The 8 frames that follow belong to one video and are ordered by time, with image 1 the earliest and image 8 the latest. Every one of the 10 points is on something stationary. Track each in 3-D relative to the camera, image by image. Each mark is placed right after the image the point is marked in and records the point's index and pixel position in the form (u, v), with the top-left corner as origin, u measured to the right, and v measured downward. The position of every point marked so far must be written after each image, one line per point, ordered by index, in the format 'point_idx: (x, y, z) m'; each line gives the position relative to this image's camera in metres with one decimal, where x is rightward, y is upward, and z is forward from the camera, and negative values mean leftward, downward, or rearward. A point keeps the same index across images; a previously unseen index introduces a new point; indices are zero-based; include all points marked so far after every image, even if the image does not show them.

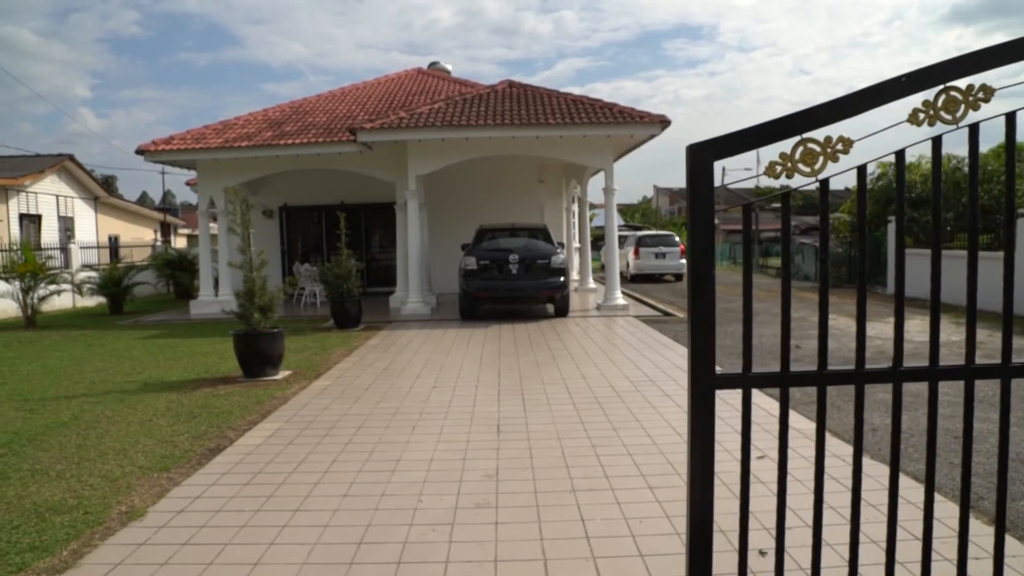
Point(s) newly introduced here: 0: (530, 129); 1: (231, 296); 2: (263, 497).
0: (+0.3, +2.9, +13.9) m
1: (-6.5, -0.2, +17.5) m
2: (-1.5, -1.3, +4.7) m
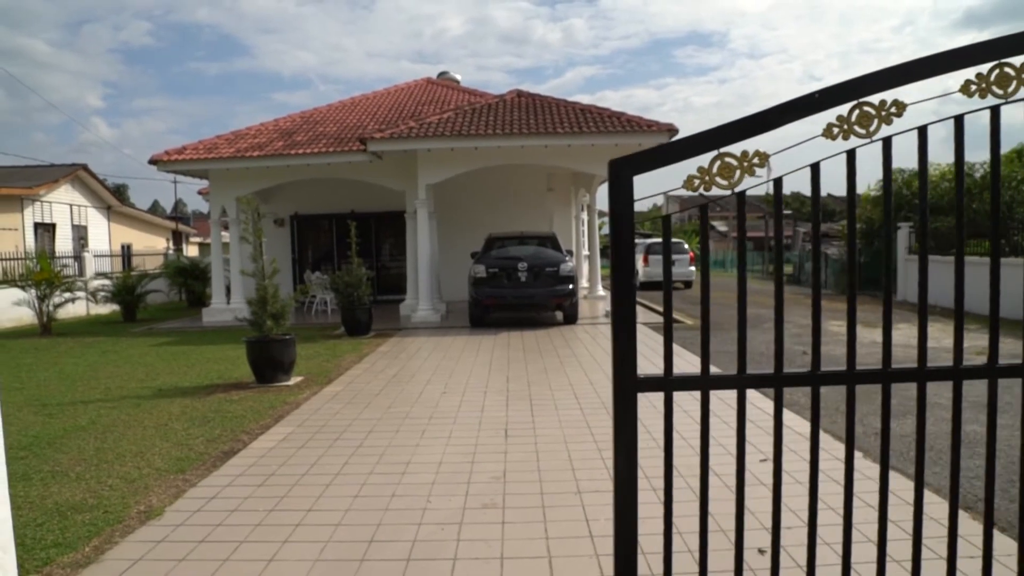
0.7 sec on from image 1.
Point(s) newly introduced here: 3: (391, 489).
0: (+0.5, +2.8, +14.1) m
1: (-6.3, -0.4, +17.7) m
2: (-1.5, -1.3, +4.9) m
3: (-0.8, -1.4, +4.9) m
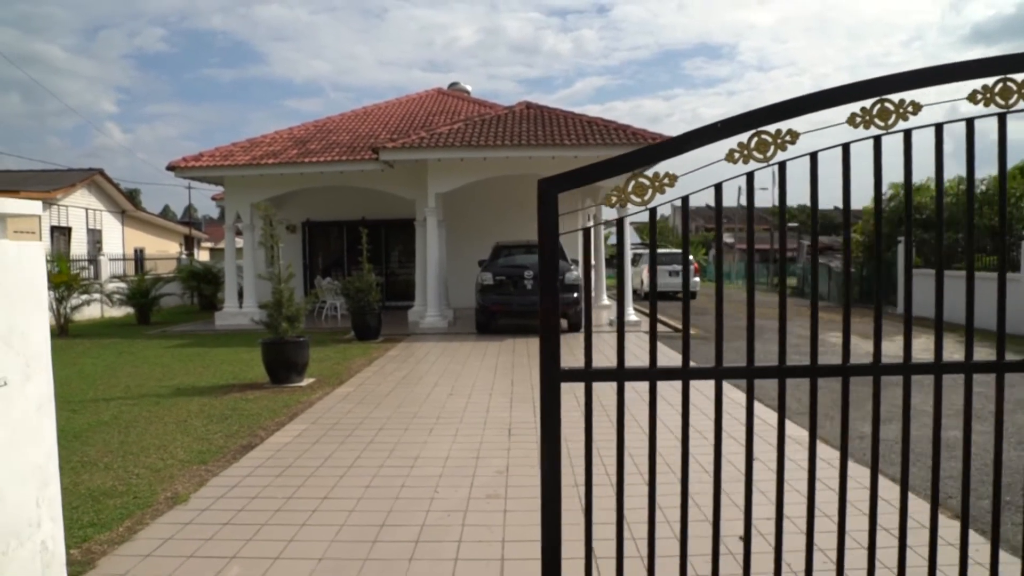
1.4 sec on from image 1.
0: (+0.6, +2.6, +14.4) m
1: (-6.1, -0.5, +18.1) m
2: (-1.5, -1.4, +5.2) m
3: (-0.8, -1.4, +5.2) m
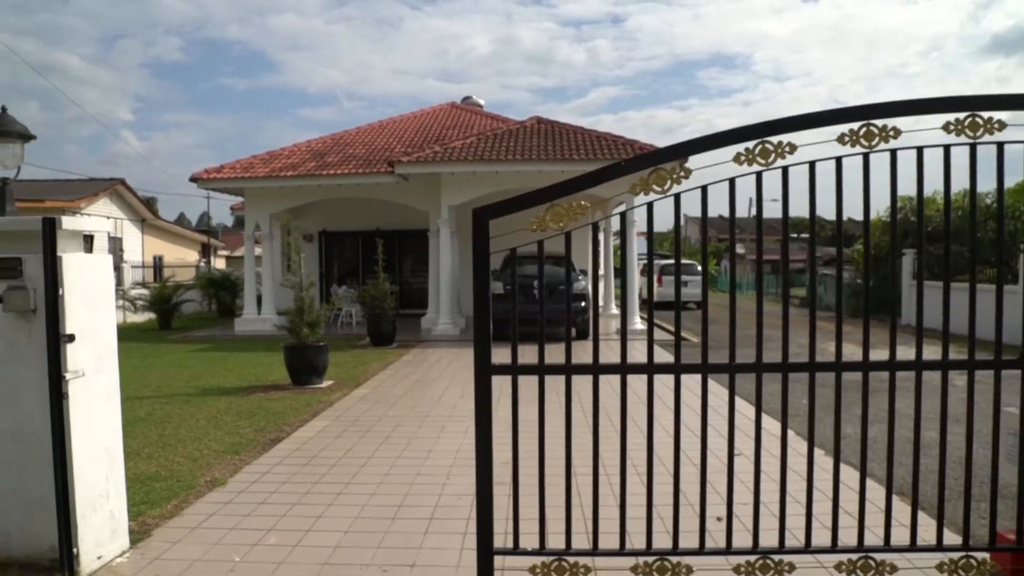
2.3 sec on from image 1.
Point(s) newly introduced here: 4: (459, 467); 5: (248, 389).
0: (+0.8, +2.5, +15.0) m
1: (-5.9, -0.6, +18.7) m
2: (-1.5, -1.4, +5.7) m
3: (-0.7, -1.5, +5.8) m
4: (-0.4, -1.4, +5.9) m
5: (-3.5, -1.3, +10.1) m
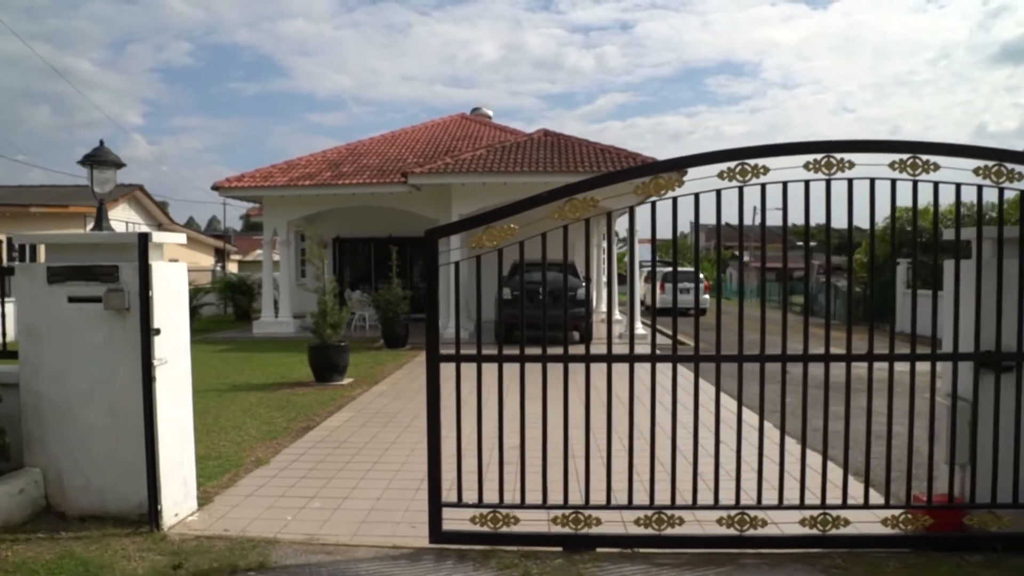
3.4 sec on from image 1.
0: (+1.0, +2.3, +15.8) m
1: (-5.7, -0.8, +19.6) m
2: (-1.4, -1.4, +6.5) m
3: (-0.7, -1.5, +6.6) m
4: (-0.4, -1.4, +6.7) m
5: (-3.4, -1.4, +10.9) m
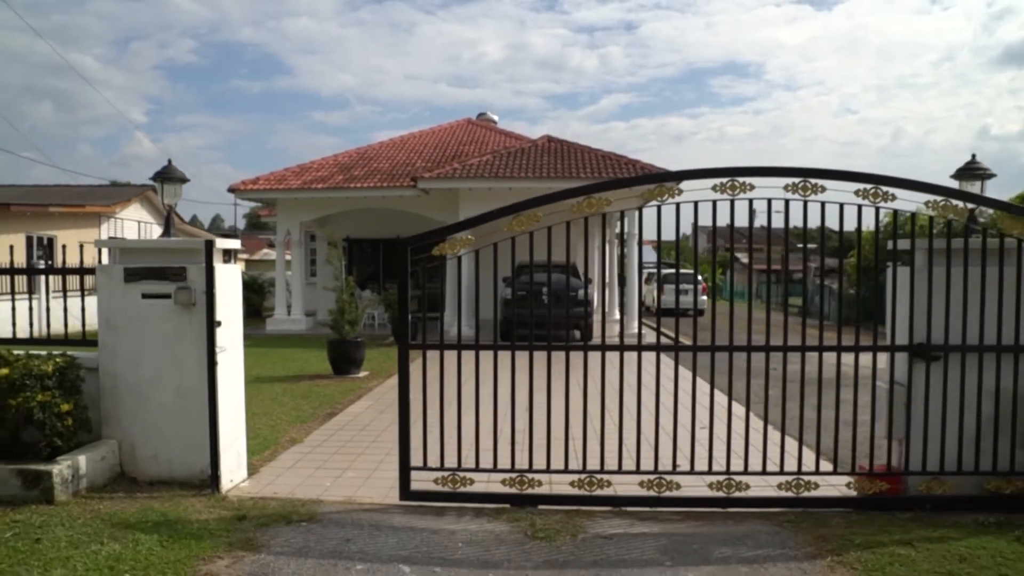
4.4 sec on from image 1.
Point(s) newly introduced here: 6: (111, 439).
0: (+1.1, +2.3, +16.6) m
1: (-5.6, -0.7, +20.4) m
2: (-1.3, -1.4, +7.3) m
3: (-0.6, -1.5, +7.3) m
4: (-0.3, -1.4, +7.4) m
5: (-3.4, -1.4, +11.7) m
6: (-2.9, -1.1, +5.5) m
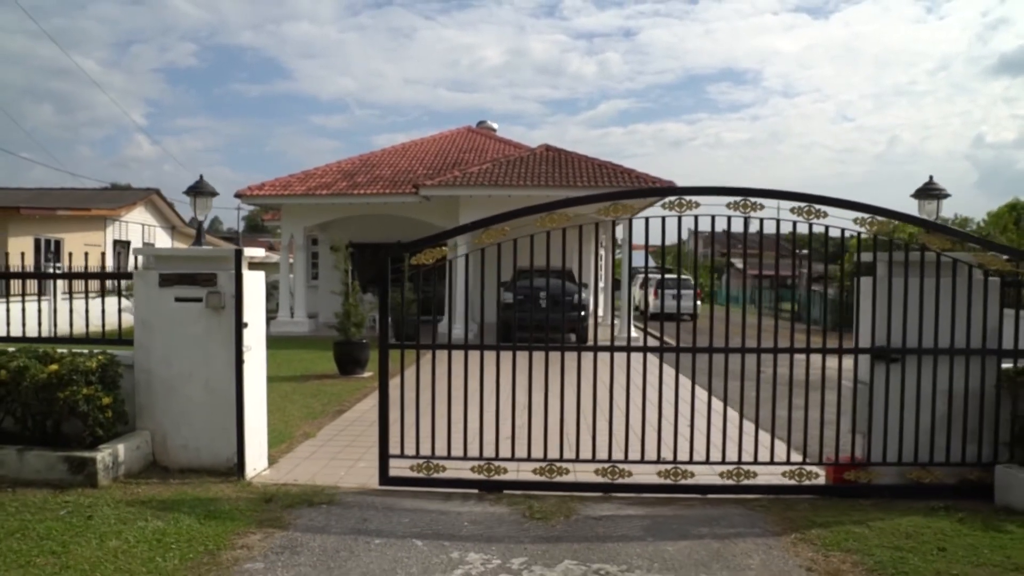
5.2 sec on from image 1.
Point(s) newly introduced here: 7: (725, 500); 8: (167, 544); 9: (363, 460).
0: (+1.1, +2.2, +17.1) m
1: (-5.7, -0.8, +20.9) m
2: (-1.4, -1.5, +7.8) m
3: (-0.6, -1.6, +7.9) m
4: (-0.3, -1.5, +8.0) m
5: (-3.4, -1.4, +12.2) m
6: (-2.9, -1.1, +6.0) m
7: (+1.5, -1.5, +5.3) m
8: (-1.9, -1.4, +4.3) m
9: (-1.3, -1.5, +6.6) m
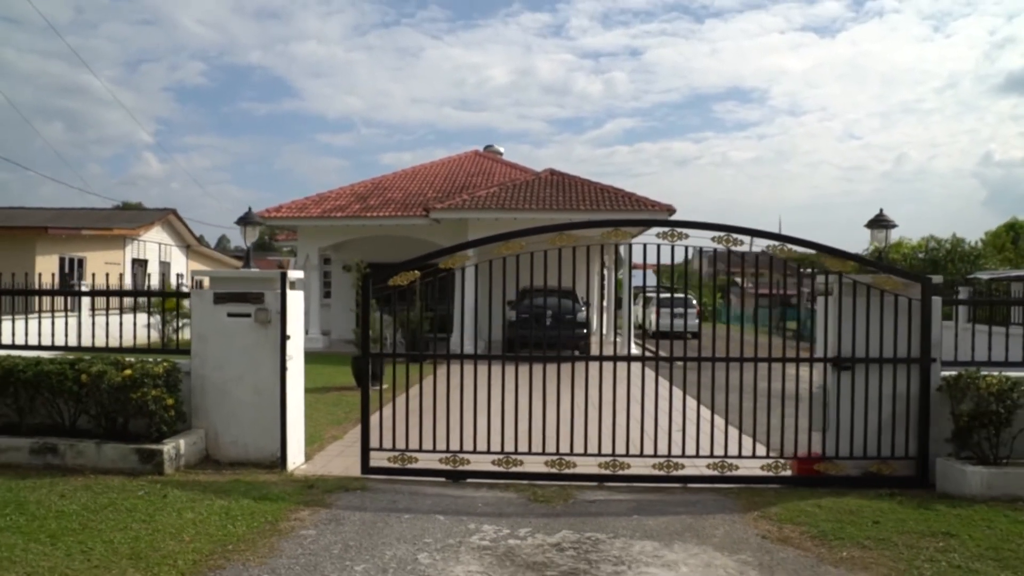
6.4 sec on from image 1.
0: (+1.2, +1.8, +18.1) m
1: (-5.5, -1.3, +21.8) m
2: (-1.3, -1.7, +8.7) m
3: (-0.6, -1.8, +8.7) m
4: (-0.2, -1.7, +8.8) m
5: (-3.3, -1.7, +13.1) m
6: (-2.8, -1.3, +6.9) m
7: (+1.5, -1.6, +6.1) m
8: (-1.9, -1.6, +5.2) m
9: (-1.2, -1.7, +7.5) m
